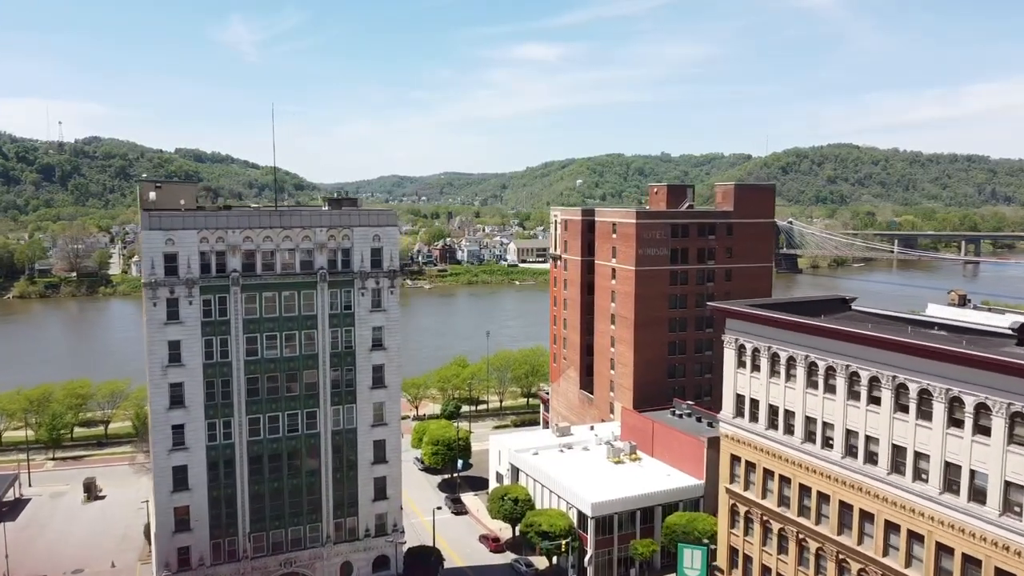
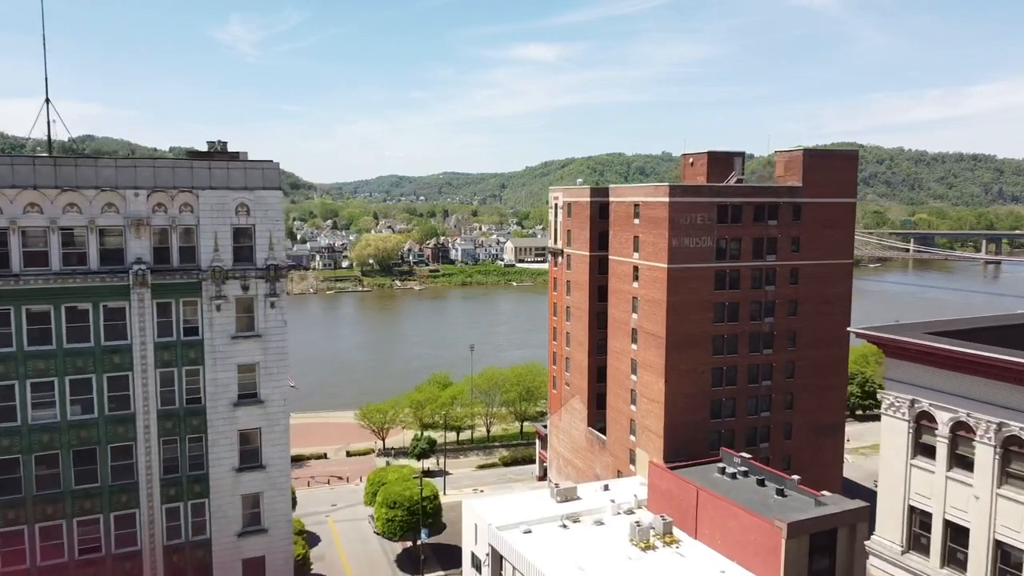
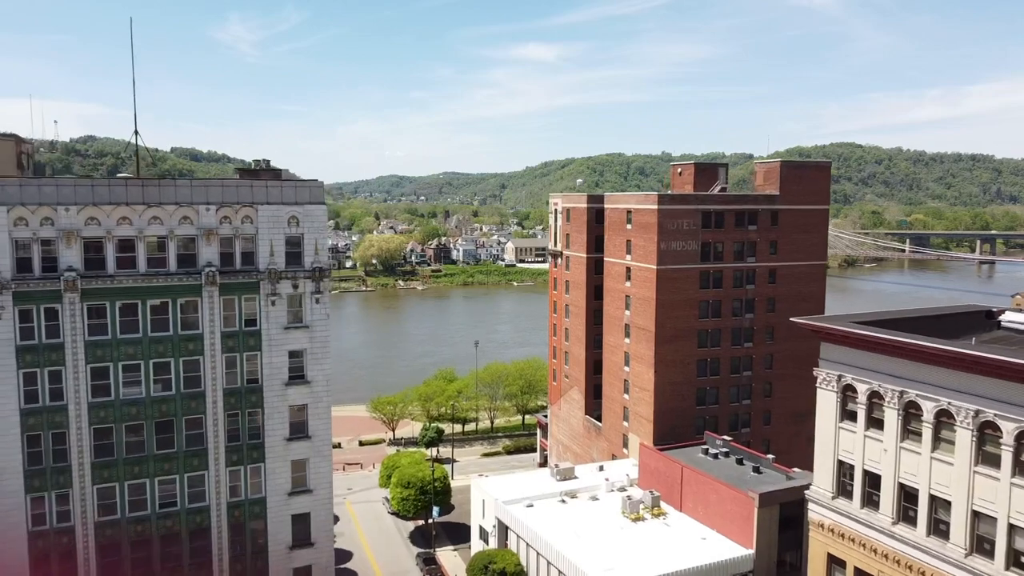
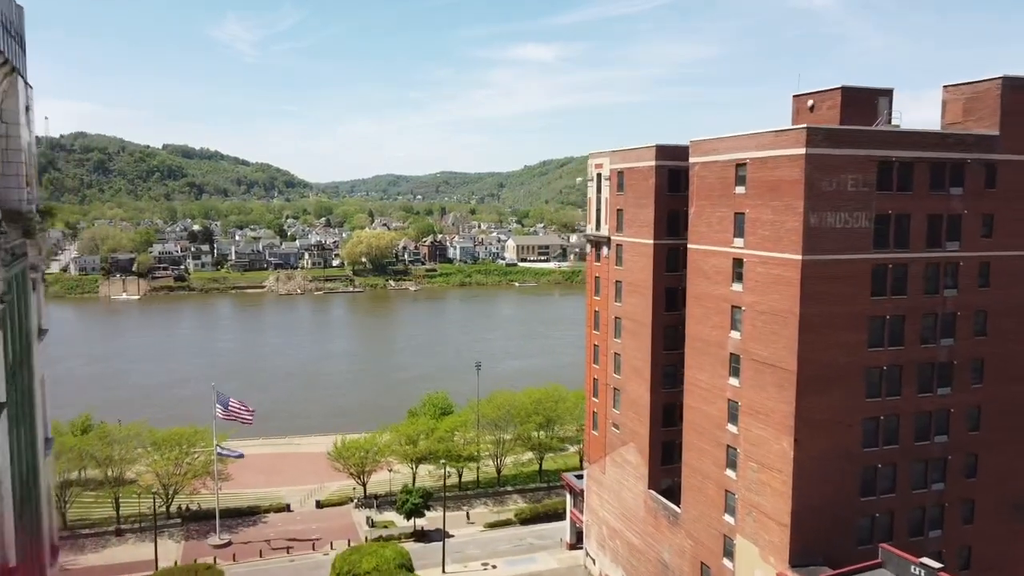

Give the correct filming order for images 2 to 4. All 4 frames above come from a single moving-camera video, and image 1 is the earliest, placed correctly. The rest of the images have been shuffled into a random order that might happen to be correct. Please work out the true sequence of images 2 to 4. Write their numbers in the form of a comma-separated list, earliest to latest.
3, 2, 4
